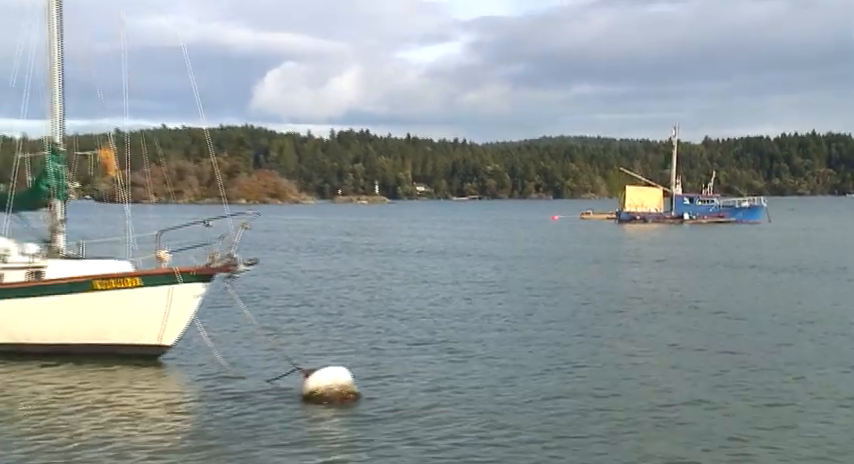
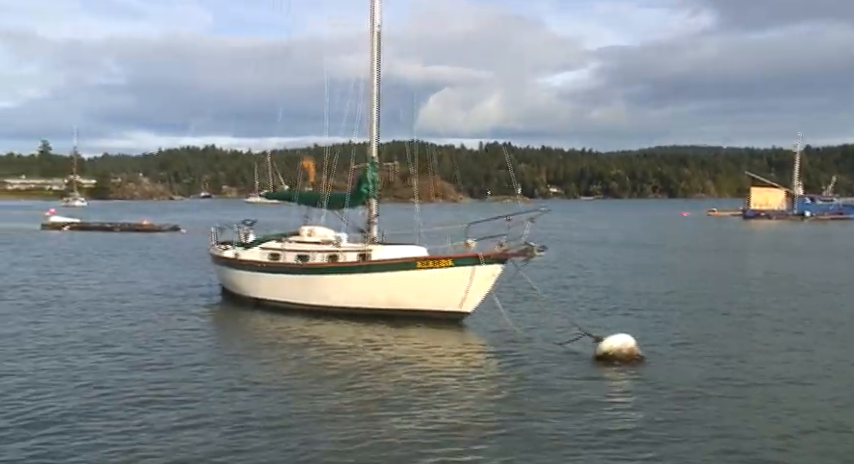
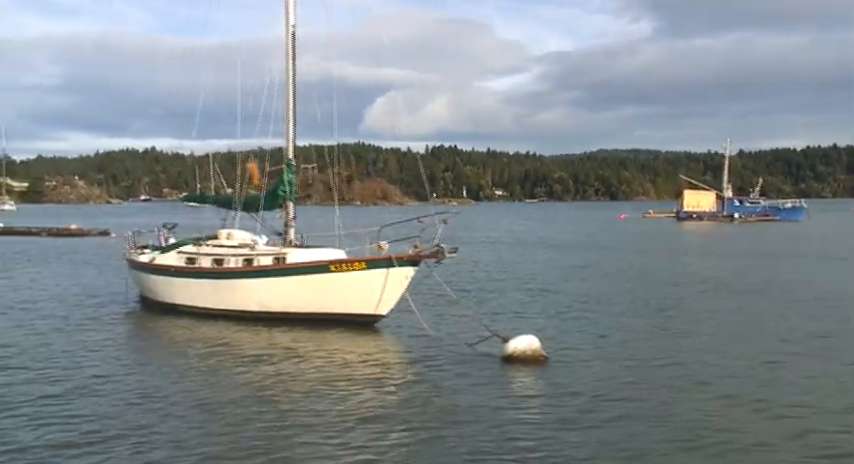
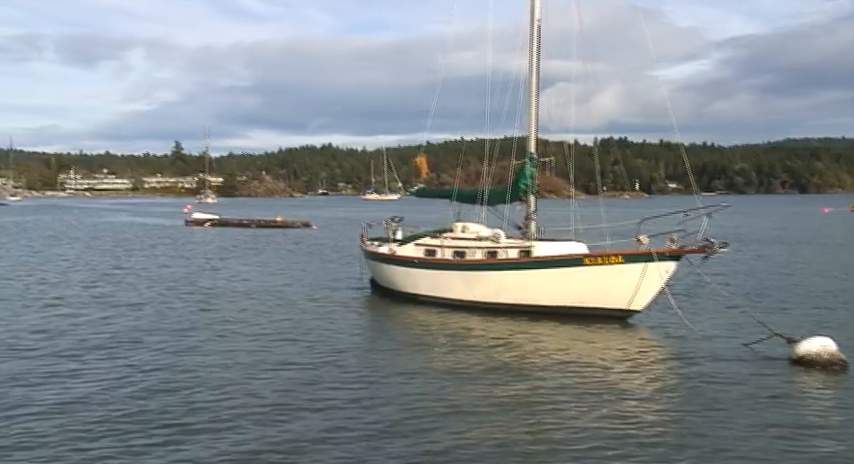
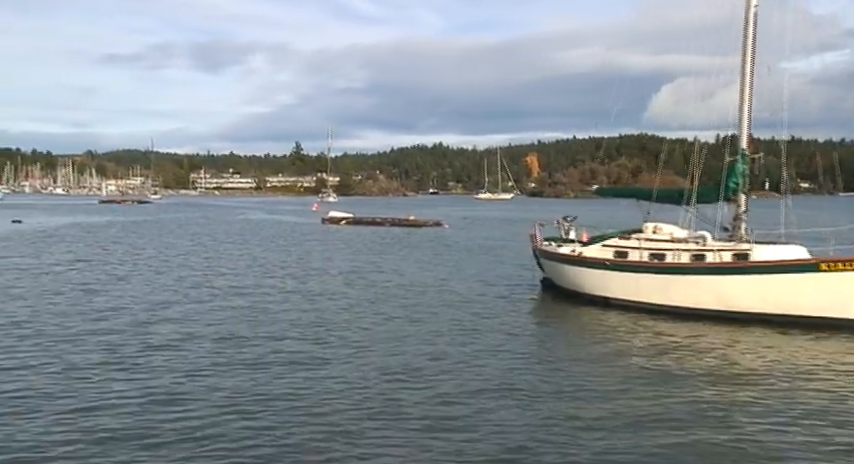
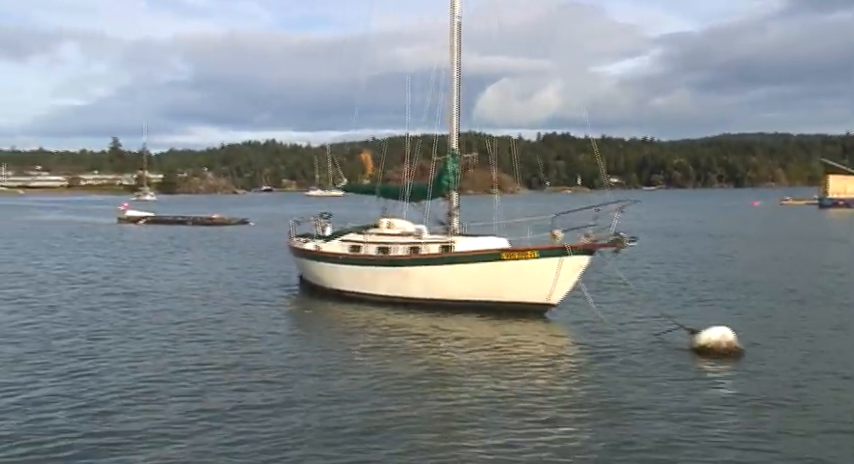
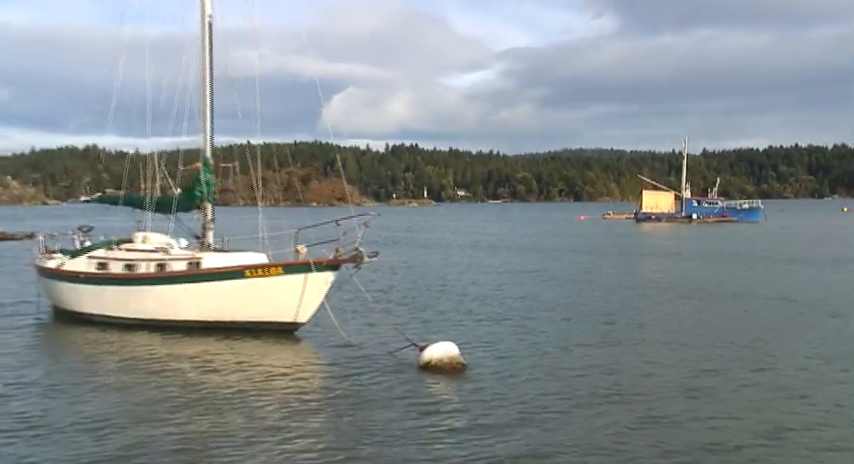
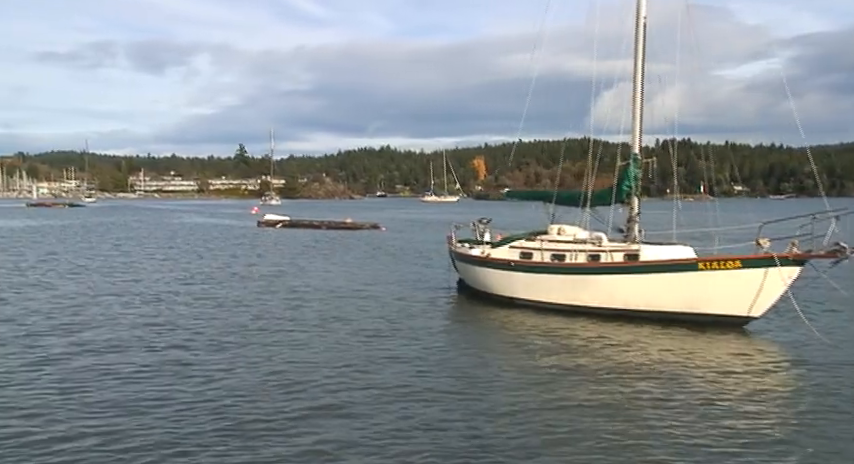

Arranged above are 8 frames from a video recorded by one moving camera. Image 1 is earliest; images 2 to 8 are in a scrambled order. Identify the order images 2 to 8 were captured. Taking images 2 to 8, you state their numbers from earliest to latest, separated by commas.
7, 3, 2, 6, 4, 8, 5
